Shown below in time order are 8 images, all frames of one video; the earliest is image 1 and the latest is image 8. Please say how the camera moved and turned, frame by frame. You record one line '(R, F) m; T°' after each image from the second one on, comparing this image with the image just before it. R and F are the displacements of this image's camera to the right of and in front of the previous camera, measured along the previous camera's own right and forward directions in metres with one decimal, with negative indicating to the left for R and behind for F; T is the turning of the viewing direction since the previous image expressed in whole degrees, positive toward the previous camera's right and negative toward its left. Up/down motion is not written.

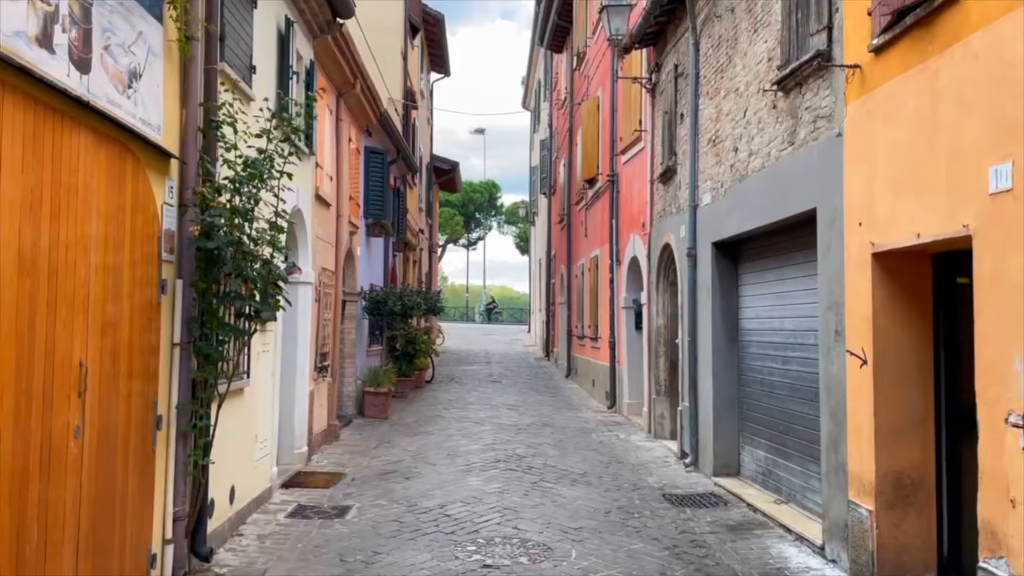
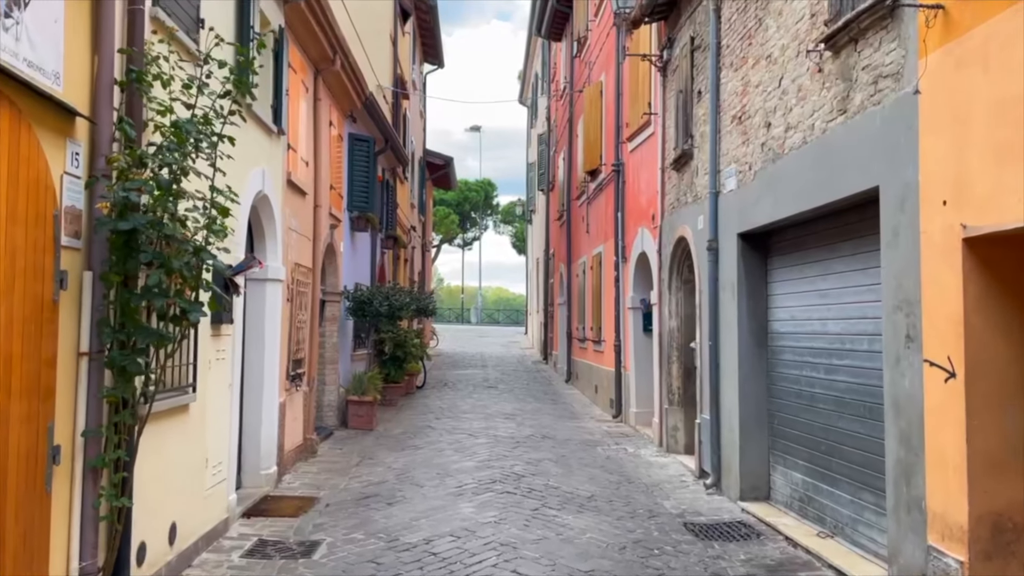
(0.0, +1.0) m; 0°
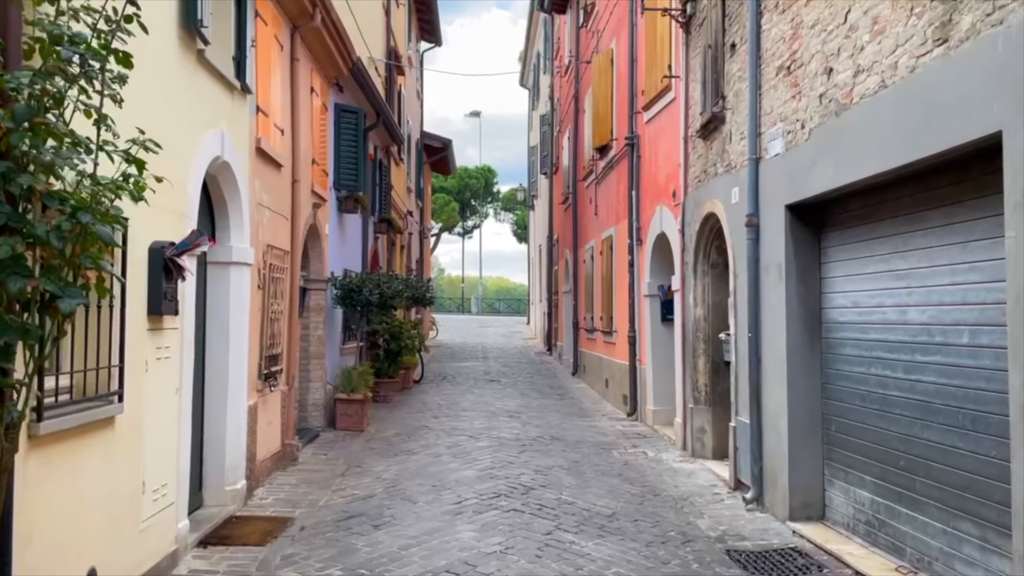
(0.0, +1.1) m; 0°
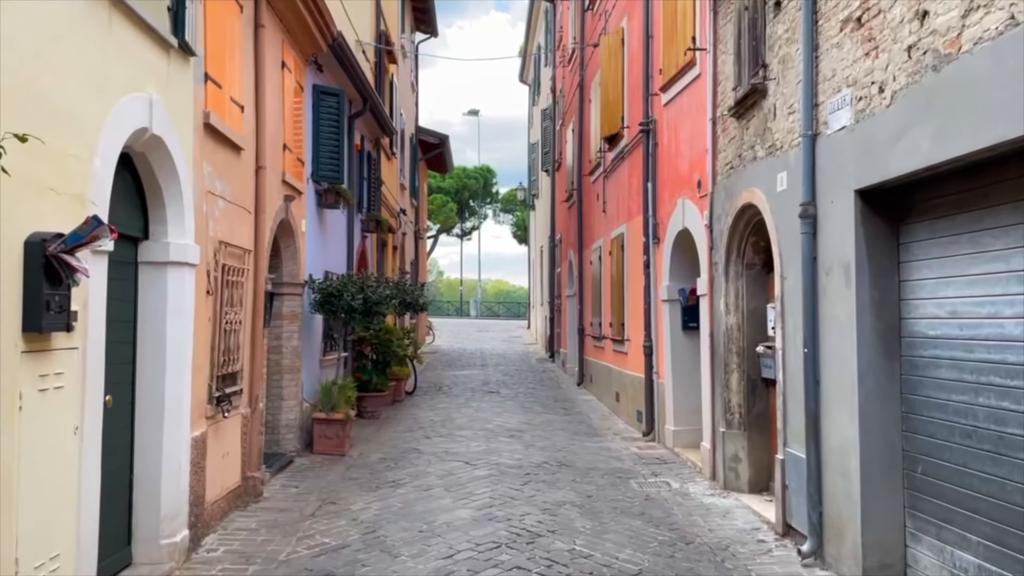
(0.0, +1.2) m; 0°
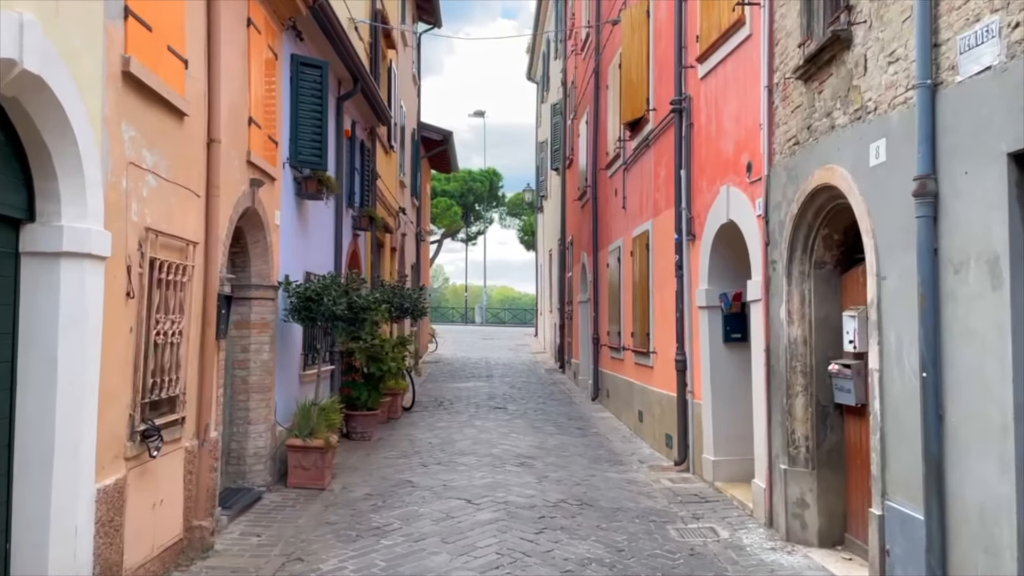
(-0.1, +1.4) m; 0°
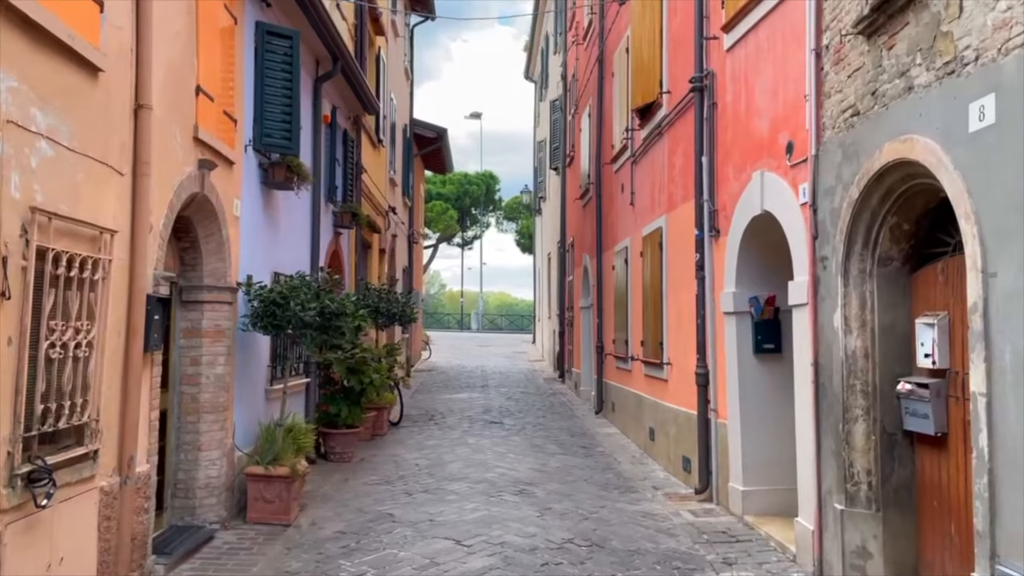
(0.0, +1.1) m; 0°
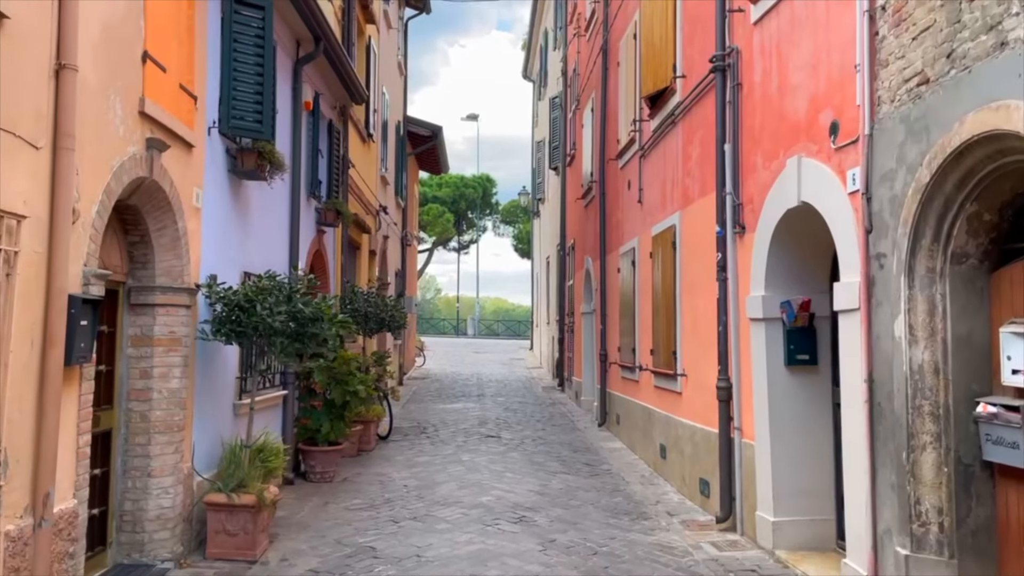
(0.0, +0.8) m; 0°
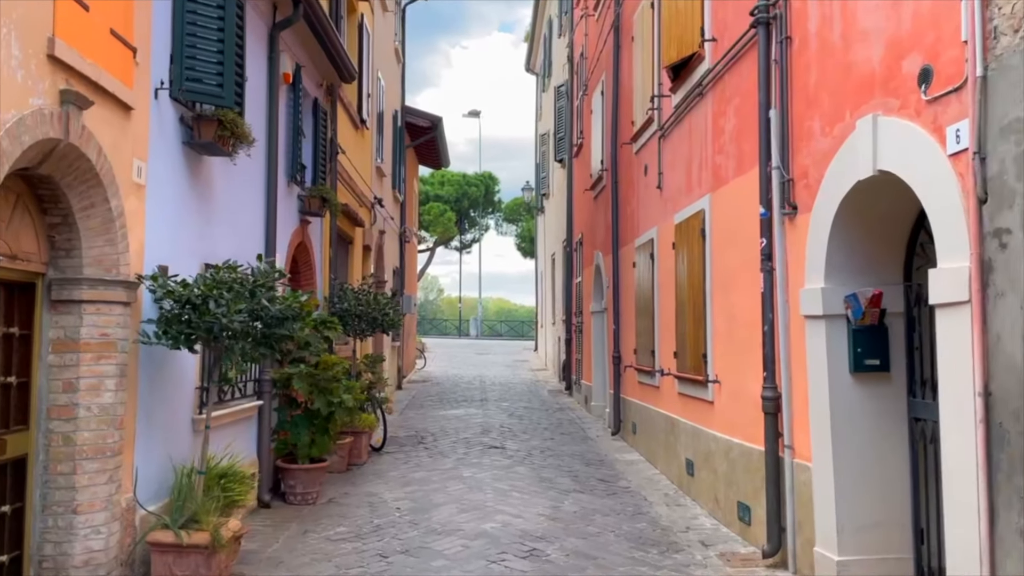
(0.0, +1.0) m; 0°
